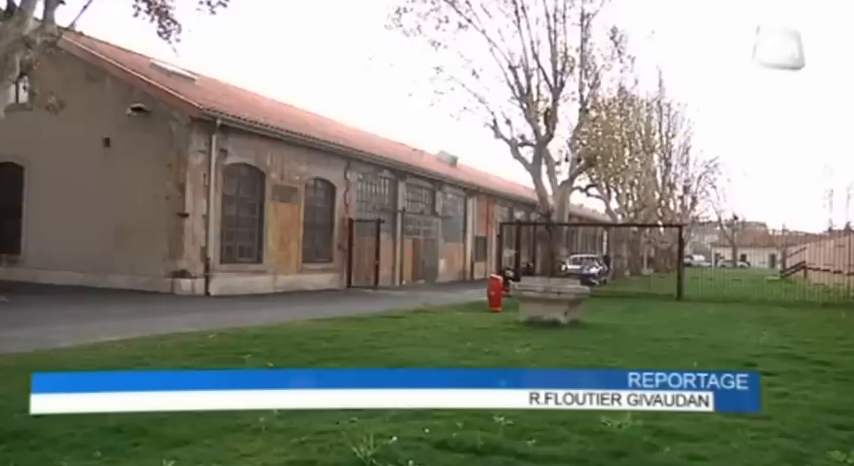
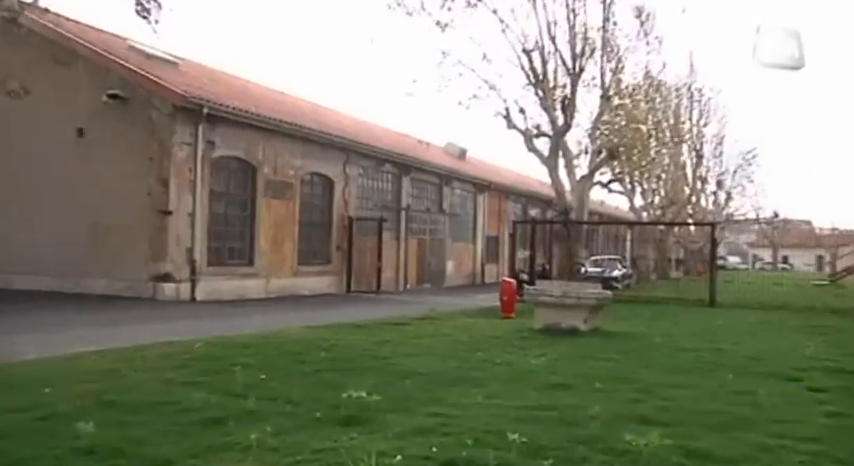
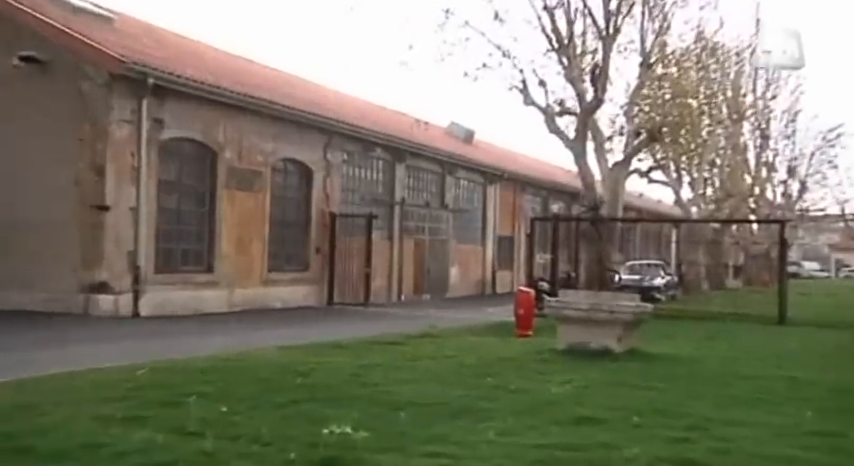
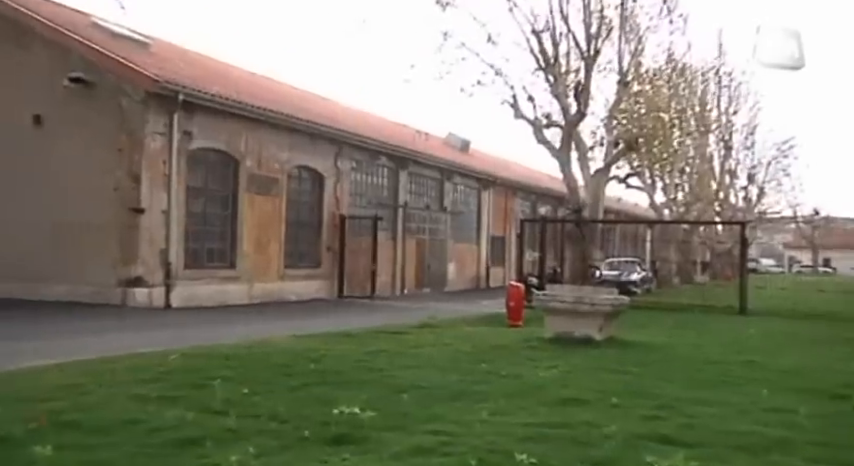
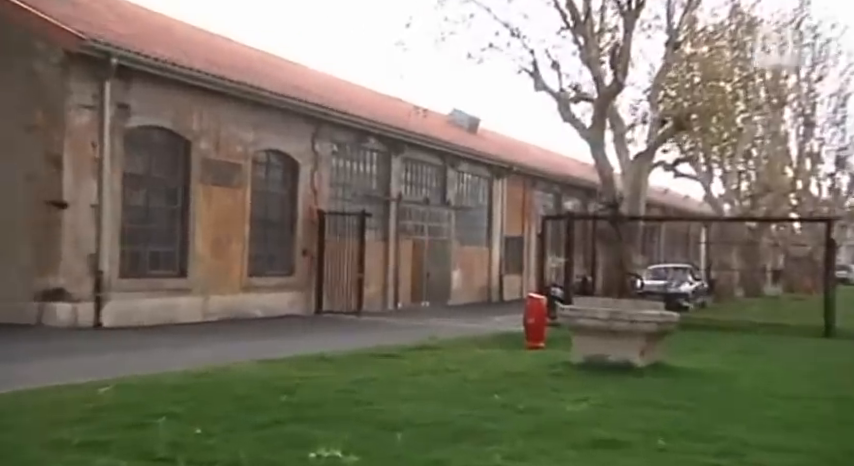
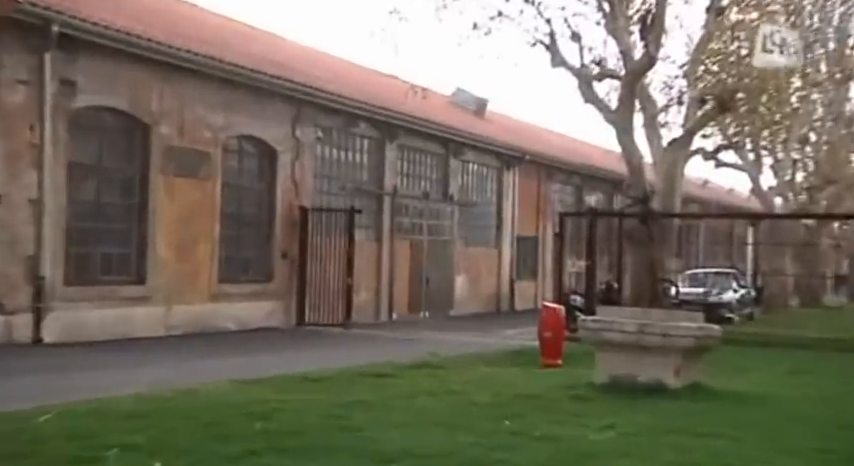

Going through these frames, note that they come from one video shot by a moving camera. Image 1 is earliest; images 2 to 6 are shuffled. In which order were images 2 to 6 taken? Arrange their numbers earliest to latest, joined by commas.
2, 4, 3, 5, 6
